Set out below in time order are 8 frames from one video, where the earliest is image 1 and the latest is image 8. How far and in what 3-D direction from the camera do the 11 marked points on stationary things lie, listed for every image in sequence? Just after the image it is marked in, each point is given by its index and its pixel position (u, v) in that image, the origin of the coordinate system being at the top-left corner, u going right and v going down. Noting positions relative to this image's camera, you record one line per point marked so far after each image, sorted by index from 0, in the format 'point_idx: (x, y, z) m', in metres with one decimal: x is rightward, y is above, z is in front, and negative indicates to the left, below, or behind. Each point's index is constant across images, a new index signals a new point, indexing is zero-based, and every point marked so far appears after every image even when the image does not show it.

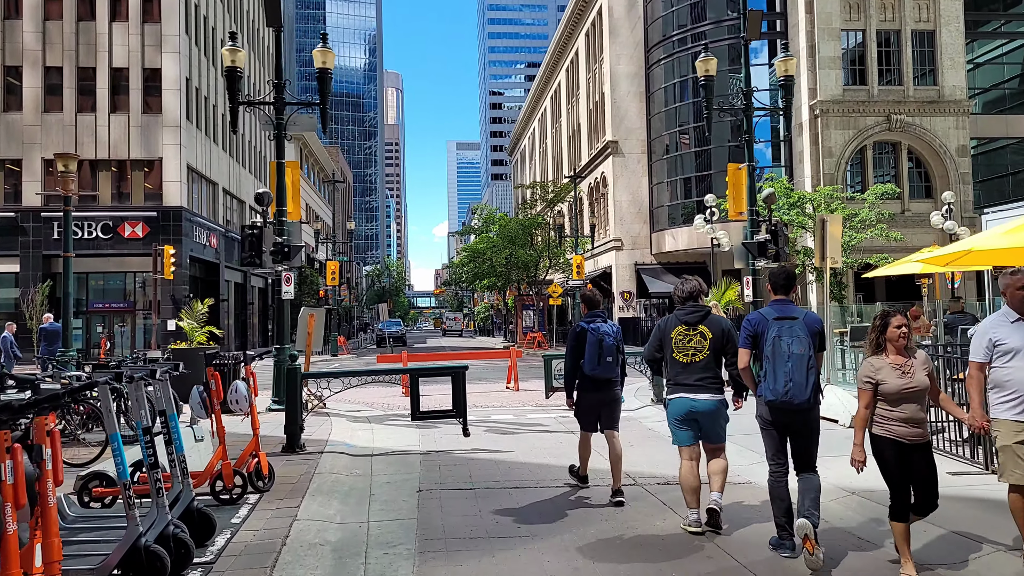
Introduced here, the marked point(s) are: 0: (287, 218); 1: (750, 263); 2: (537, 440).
0: (-4.1, +1.3, +13.2) m
1: (+4.4, +0.5, +13.5) m
2: (+0.3, -2.0, +9.6) m
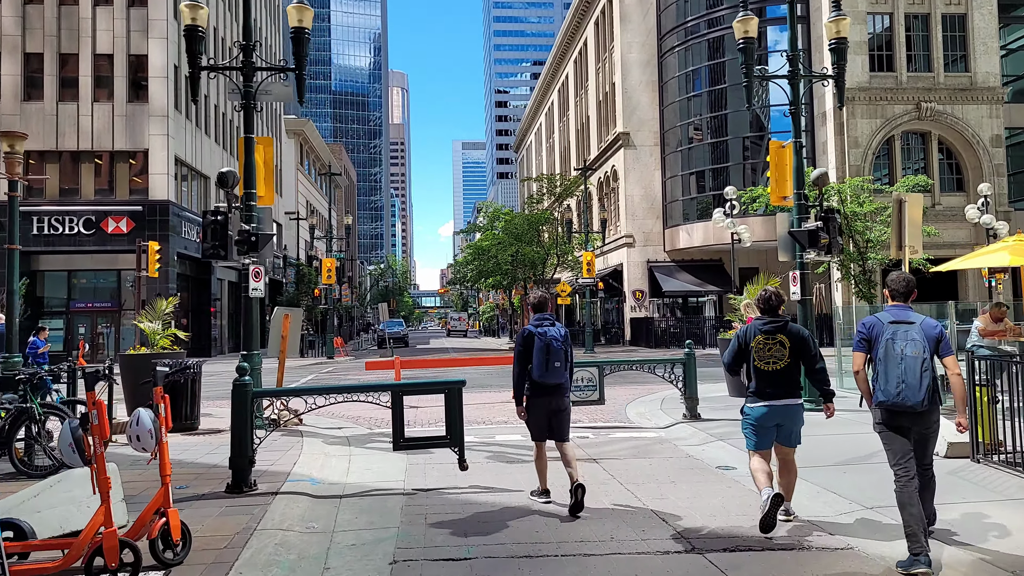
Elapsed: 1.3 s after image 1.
0: (-4.0, +1.3, +11.4) m
1: (+4.5, +0.5, +11.6) m
2: (+0.4, -1.9, +7.7) m
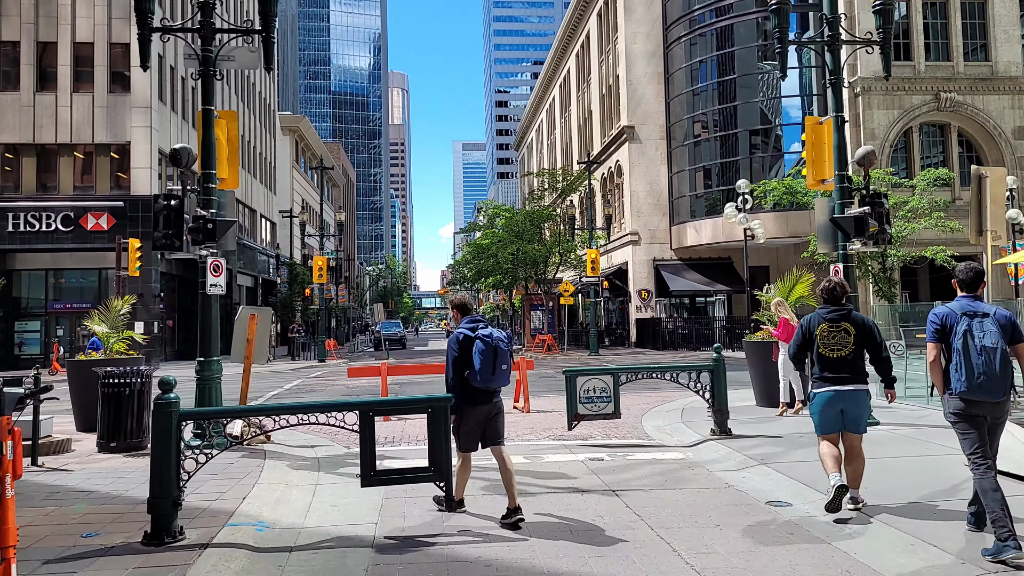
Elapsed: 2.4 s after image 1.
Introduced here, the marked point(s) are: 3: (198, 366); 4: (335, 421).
0: (-4.0, +1.4, +9.9) m
1: (+4.5, +0.6, +10.1) m
2: (+0.4, -1.9, +6.2) m
3: (-4.0, -1.0, +9.2) m
4: (-1.5, -1.1, +6.2) m
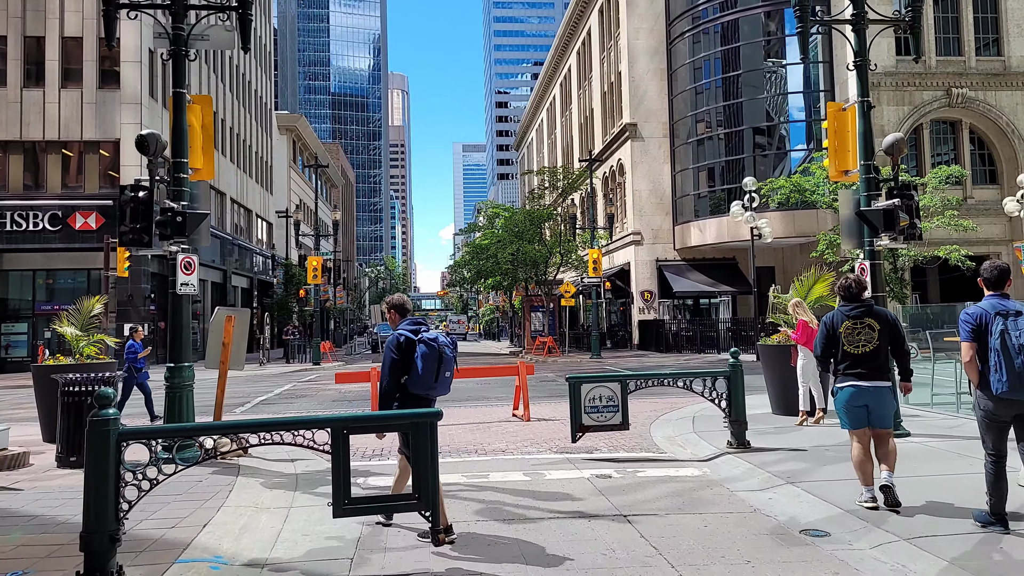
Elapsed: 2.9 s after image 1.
0: (-4.0, +1.4, +9.1) m
1: (+4.5, +0.6, +9.3) m
2: (+0.4, -1.9, +5.4) m
3: (-4.0, -1.0, +8.4) m
4: (-1.5, -1.1, +5.4) m
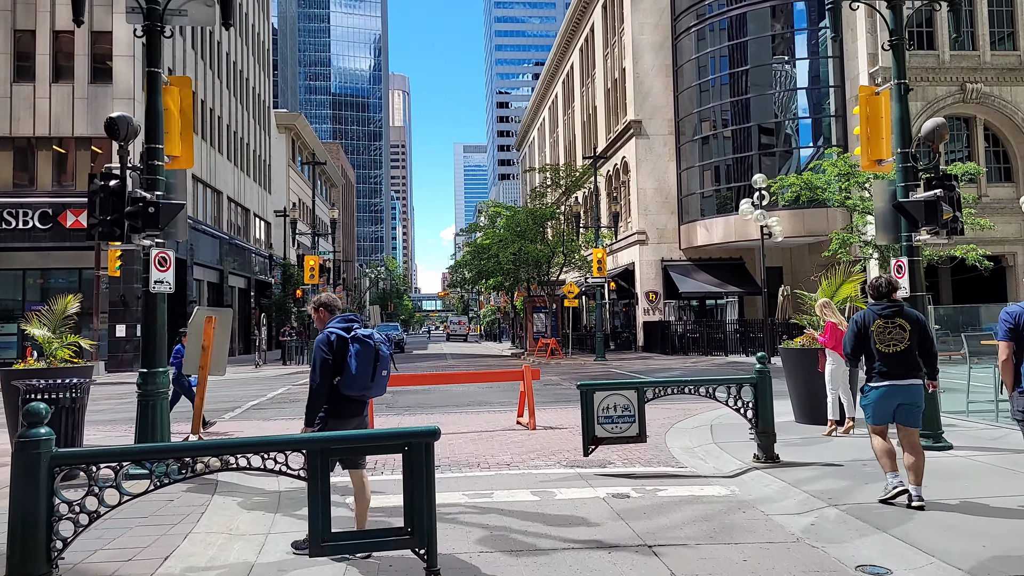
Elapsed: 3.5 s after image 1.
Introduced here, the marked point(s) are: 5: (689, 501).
0: (-3.9, +1.4, +8.4) m
1: (+4.6, +0.6, +8.6) m
2: (+0.5, -1.8, +4.7) m
3: (-3.9, -1.0, +7.6) m
4: (-1.5, -1.1, +4.6) m
5: (+1.6, -1.9, +6.4) m
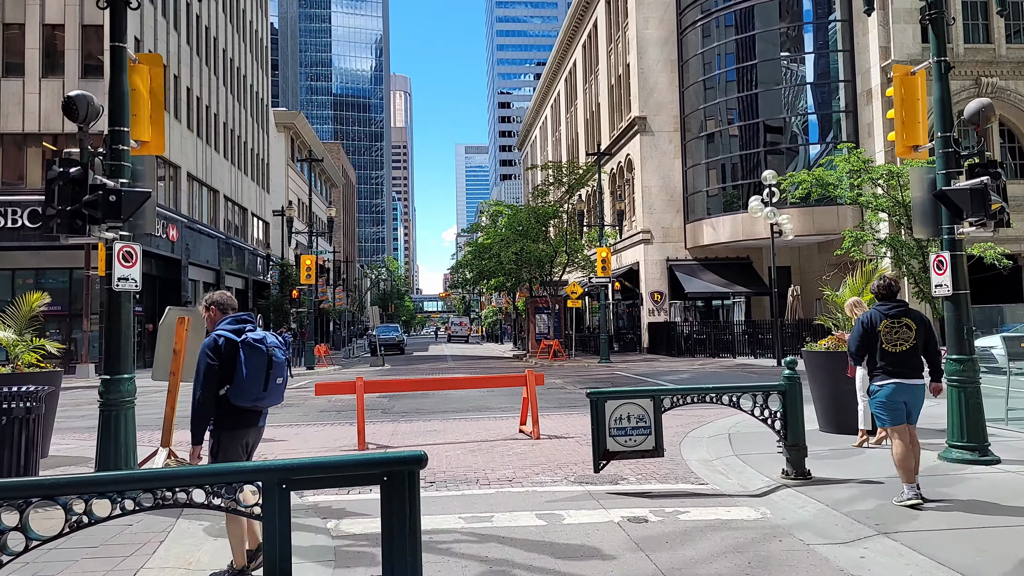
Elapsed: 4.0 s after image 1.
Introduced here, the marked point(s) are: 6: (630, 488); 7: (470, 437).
0: (-3.9, +1.4, +7.6) m
1: (+4.6, +0.6, +7.8) m
2: (+0.5, -1.8, +3.9) m
3: (-3.9, -0.9, +6.9) m
4: (-1.4, -1.0, +3.9) m
5: (+1.6, -1.8, +5.6) m
6: (+1.1, -1.9, +6.9) m
7: (-0.6, -2.1, +10.2) m
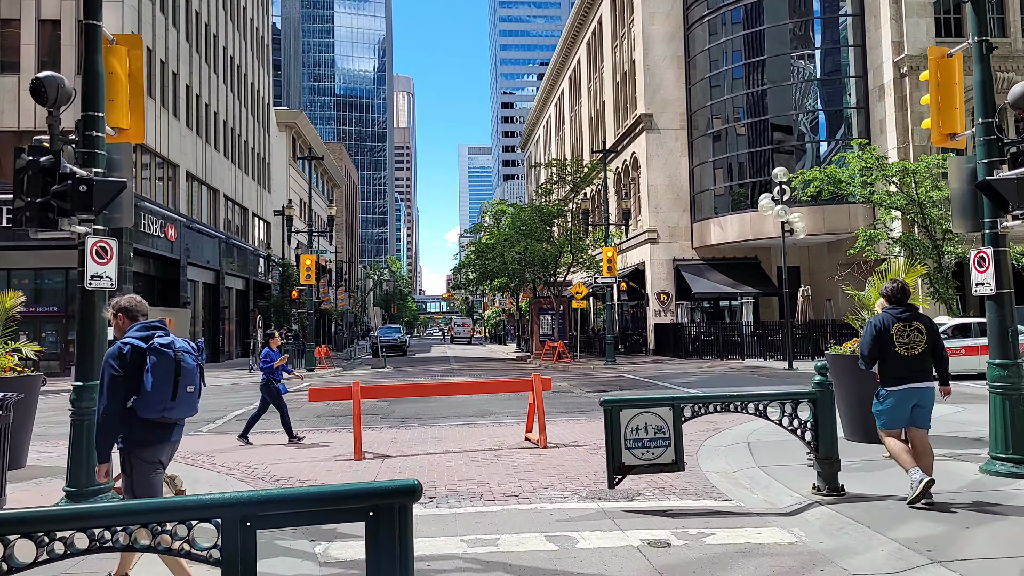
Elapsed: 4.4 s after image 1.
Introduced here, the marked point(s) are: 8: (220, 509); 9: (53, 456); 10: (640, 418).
0: (-3.8, +1.4, +7.1) m
1: (+4.7, +0.6, +7.2) m
2: (+0.5, -1.8, +3.3) m
3: (-3.8, -0.9, +6.3) m
4: (-1.4, -1.0, +3.3) m
5: (+1.6, -1.8, +5.0) m
6: (+1.2, -1.9, +6.3) m
7: (-0.5, -2.1, +9.7) m
8: (-1.1, -0.8, +2.6) m
9: (-6.6, -2.4, +10.5) m
10: (+1.1, -1.1, +6.3) m
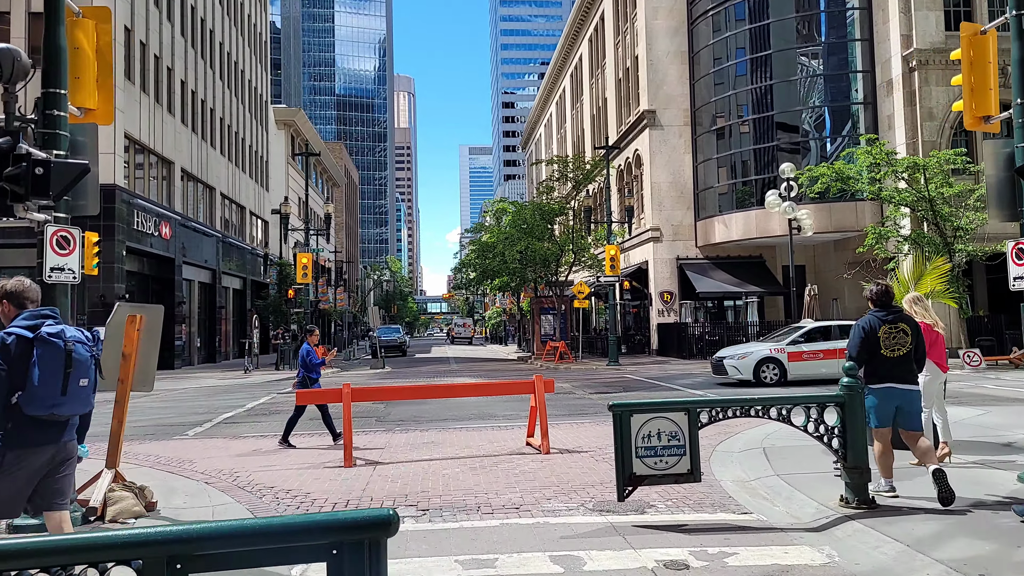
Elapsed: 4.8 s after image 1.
0: (-3.8, +1.5, +6.5) m
1: (+4.7, +0.7, +6.7) m
2: (+0.5, -1.7, +2.8) m
3: (-3.8, -0.9, +5.8) m
4: (-1.4, -1.0, +2.8) m
5: (+1.6, -1.8, +4.5) m
6: (+1.2, -1.8, +5.7) m
7: (-0.5, -2.0, +9.1) m
8: (-1.1, -0.8, +2.1) m
9: (-6.6, -2.4, +9.9) m
10: (+1.1, -1.1, +5.7) m
